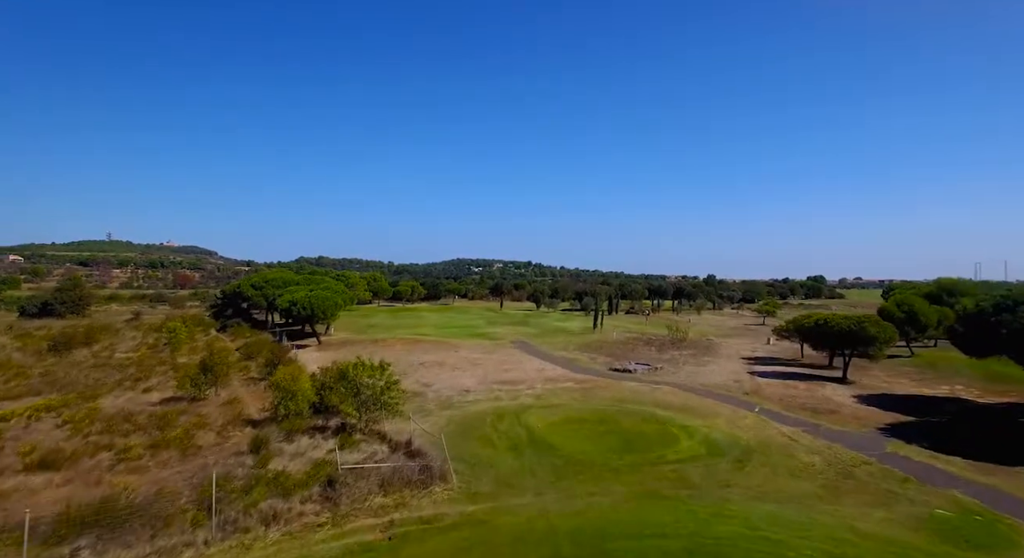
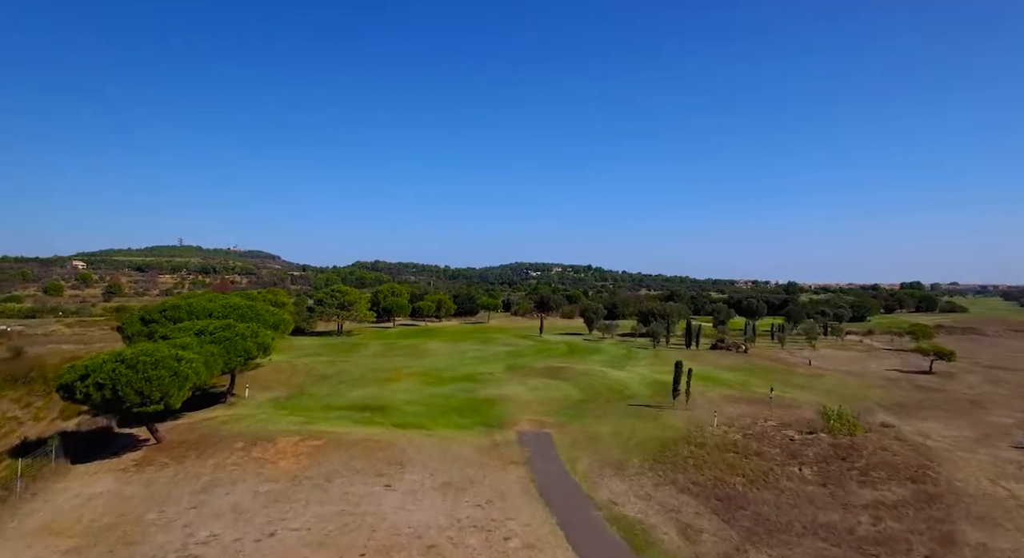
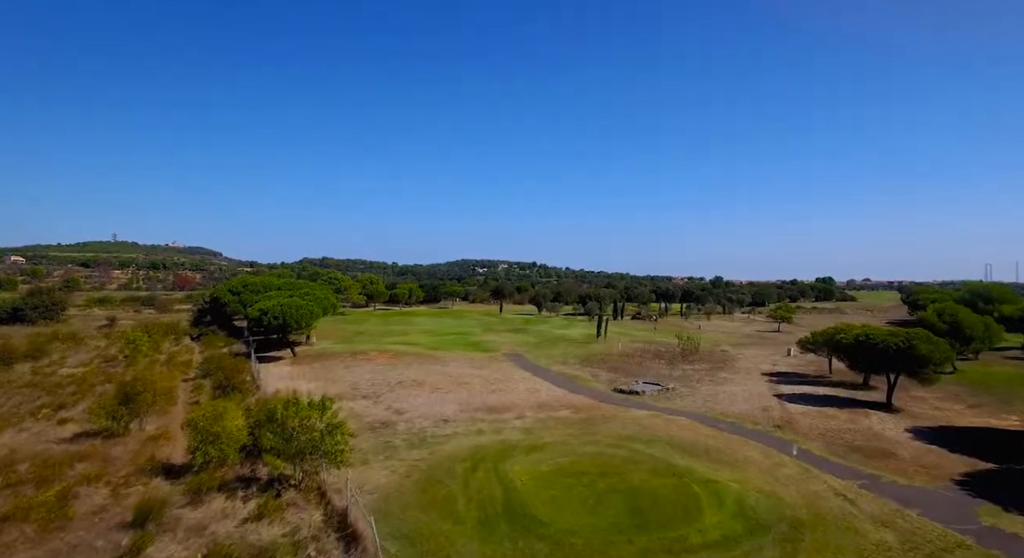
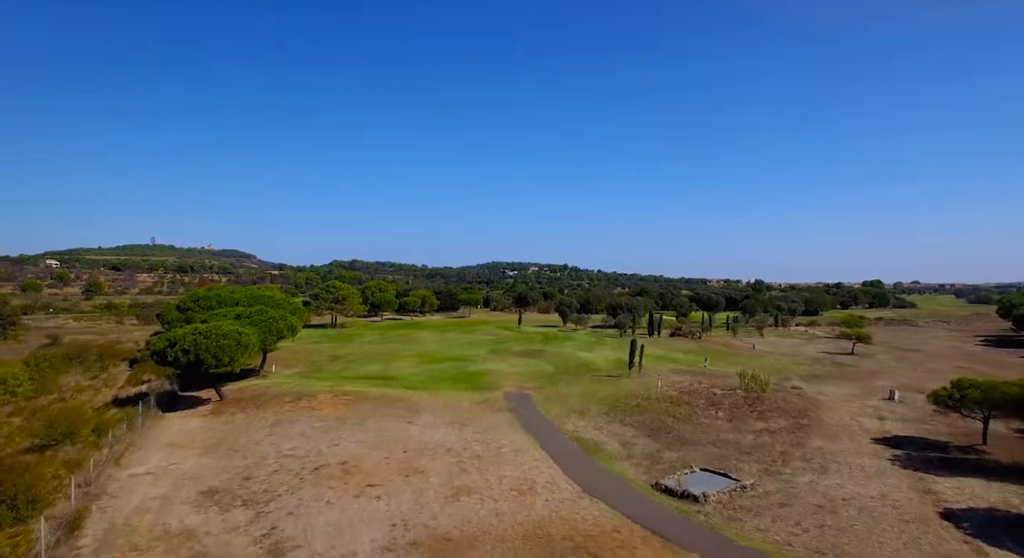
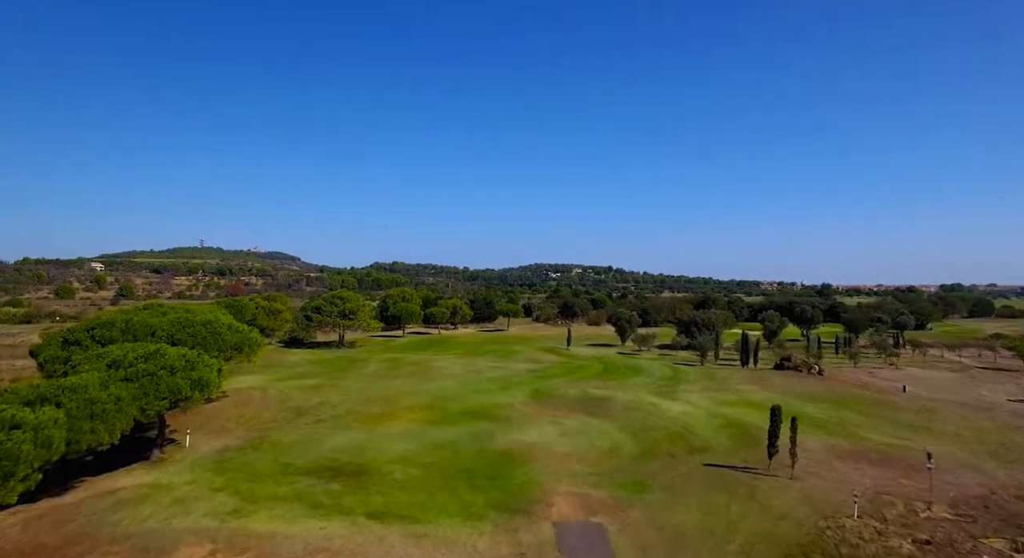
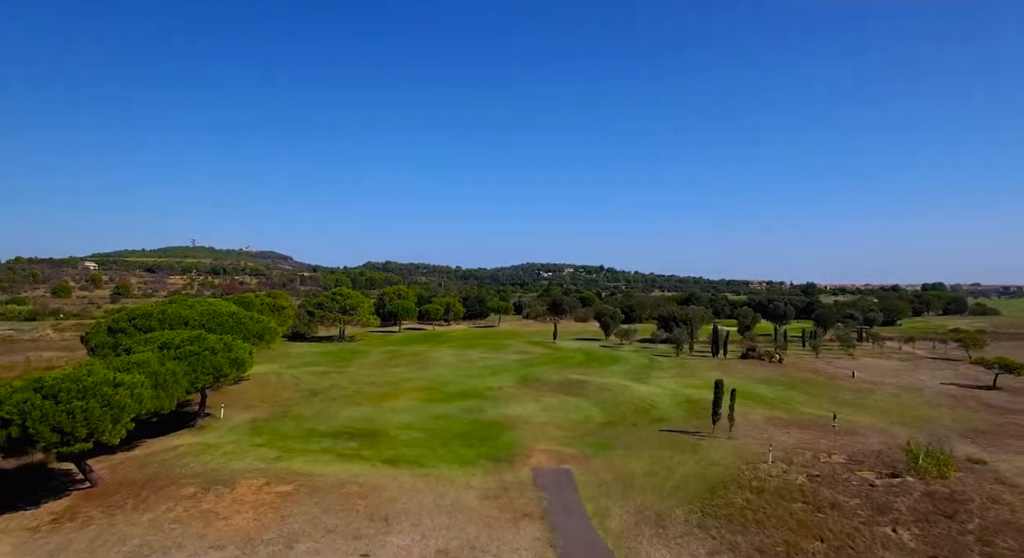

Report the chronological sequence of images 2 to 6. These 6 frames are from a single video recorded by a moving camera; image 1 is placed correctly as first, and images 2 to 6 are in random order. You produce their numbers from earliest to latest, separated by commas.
3, 4, 2, 6, 5
